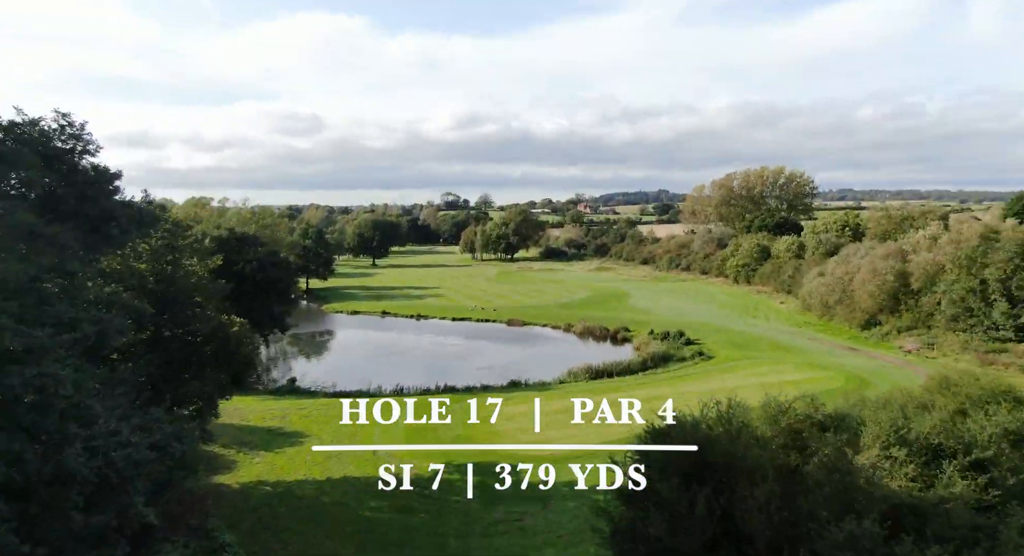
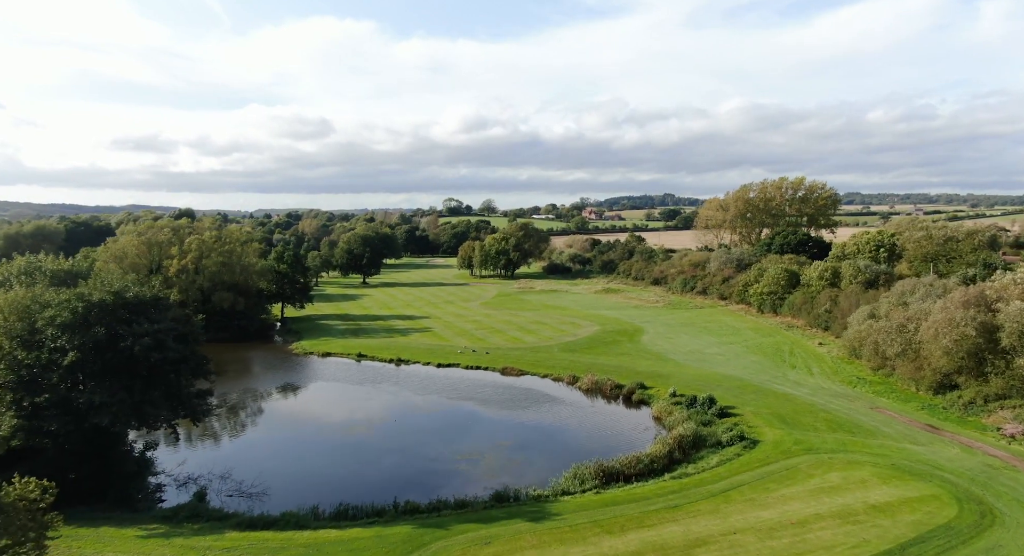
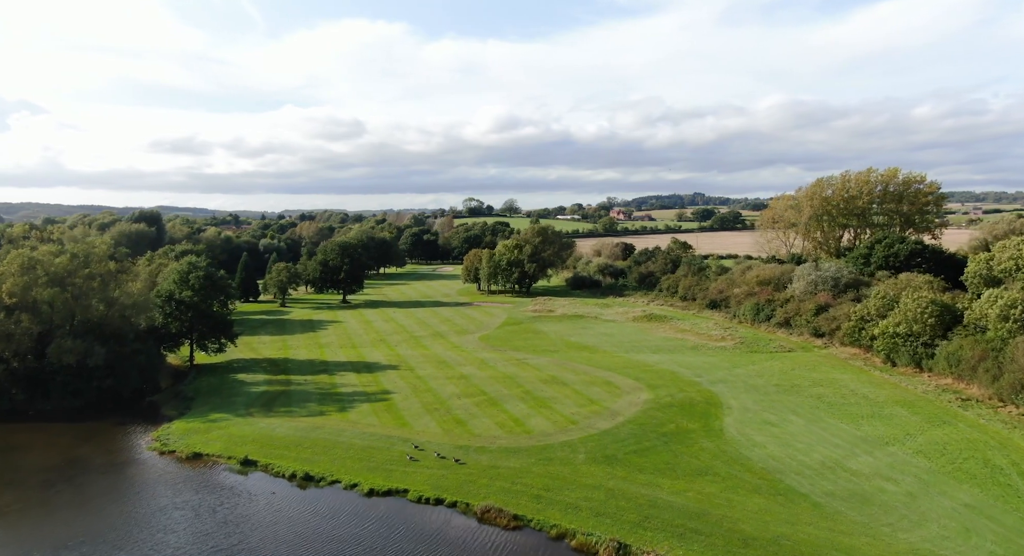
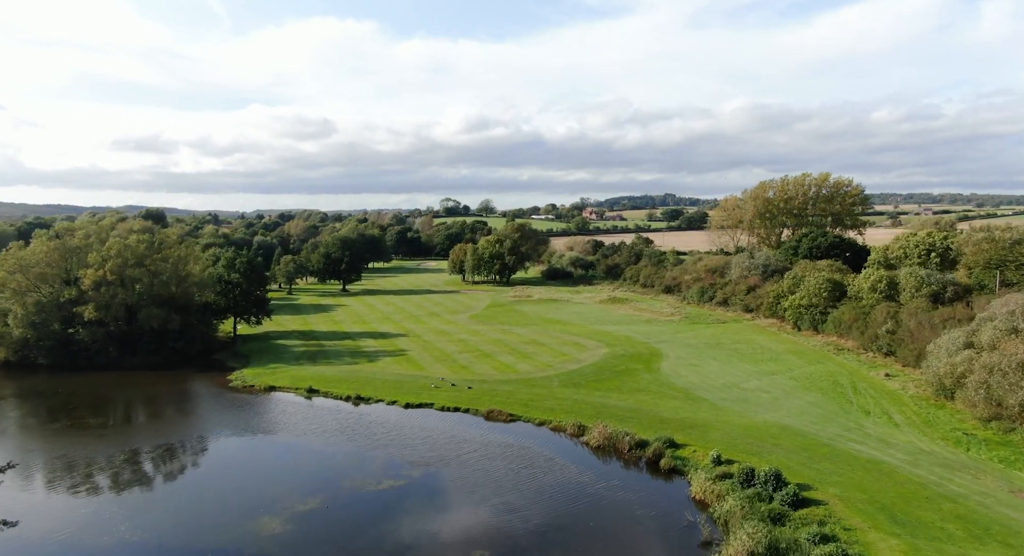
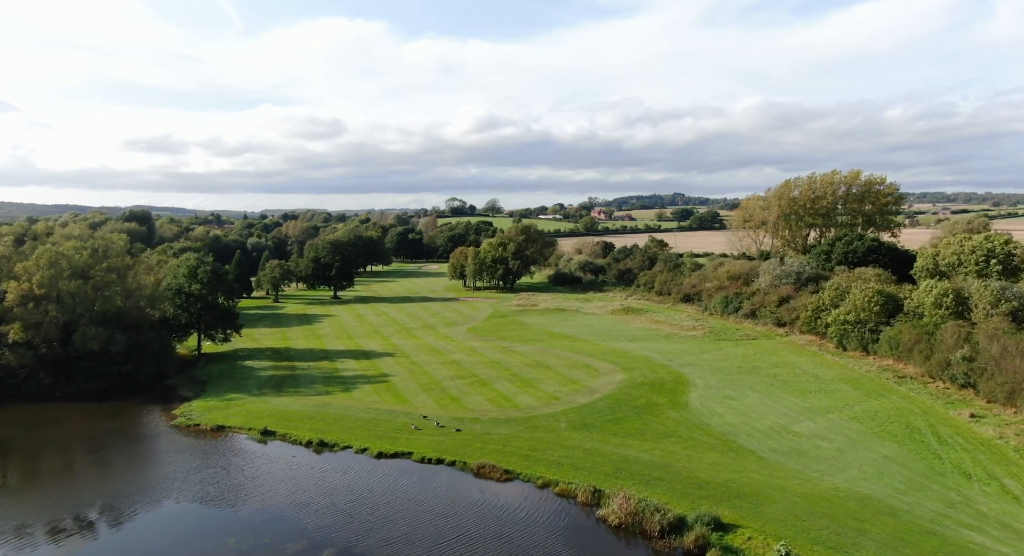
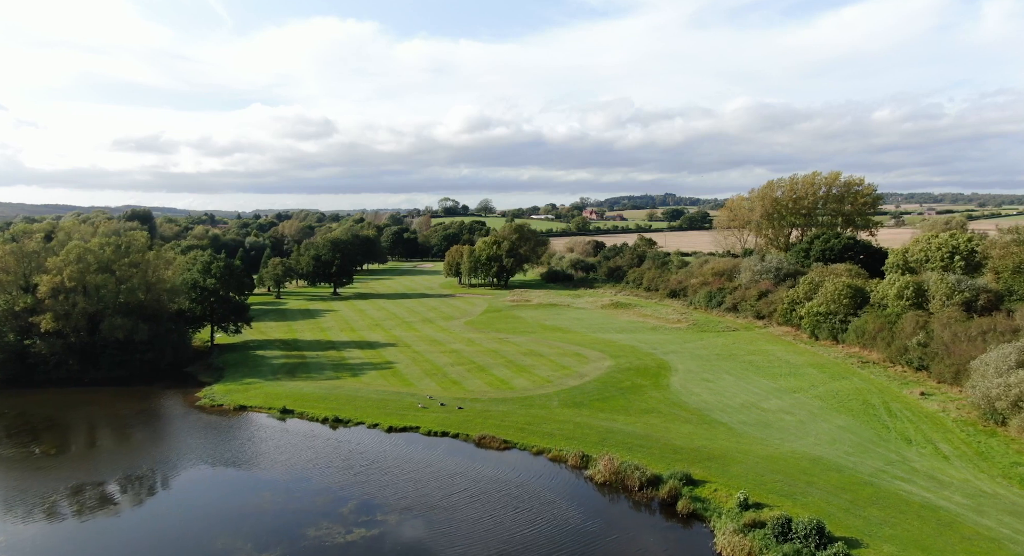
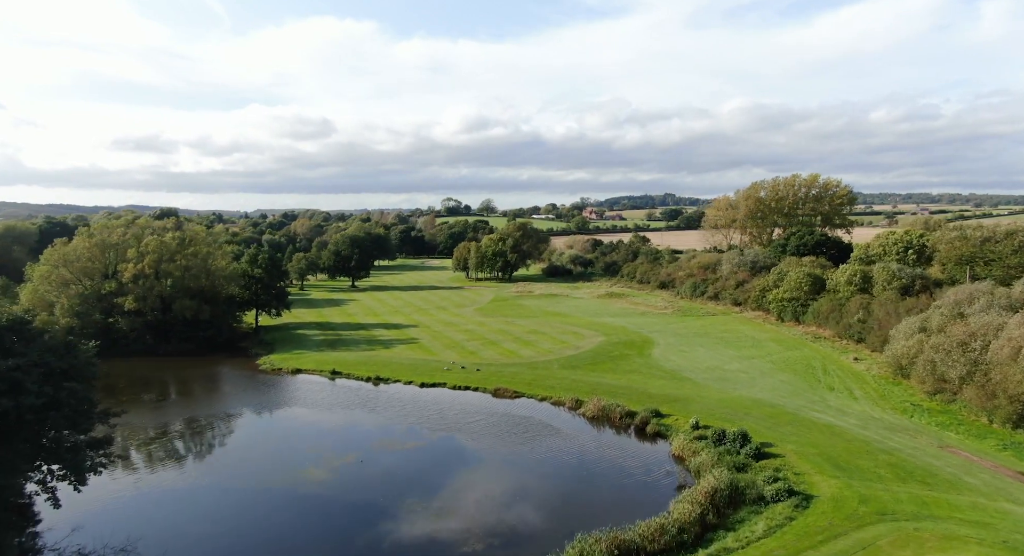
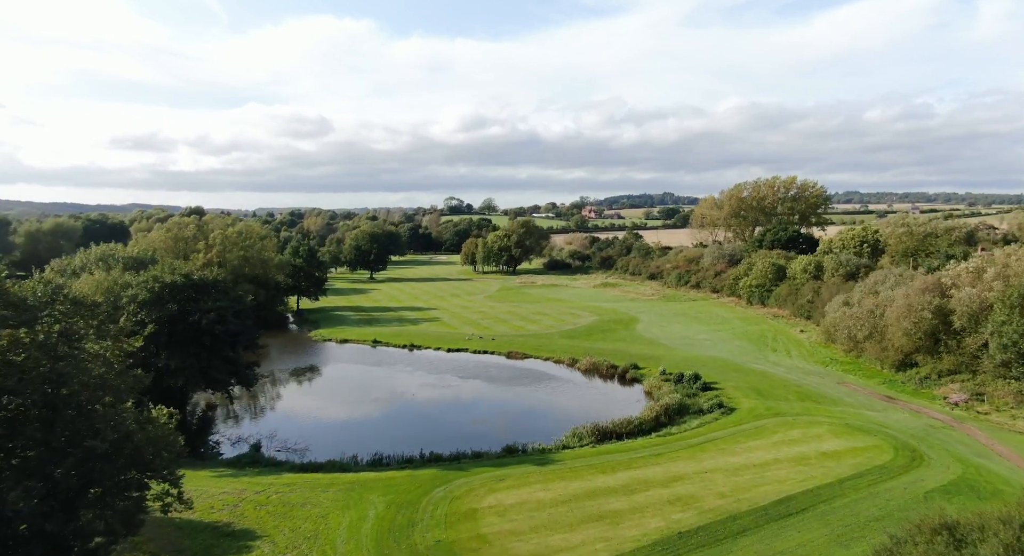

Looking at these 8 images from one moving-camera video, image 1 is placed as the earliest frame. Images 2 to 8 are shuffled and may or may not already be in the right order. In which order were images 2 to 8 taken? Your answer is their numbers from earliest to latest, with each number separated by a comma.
8, 2, 7, 4, 6, 5, 3
